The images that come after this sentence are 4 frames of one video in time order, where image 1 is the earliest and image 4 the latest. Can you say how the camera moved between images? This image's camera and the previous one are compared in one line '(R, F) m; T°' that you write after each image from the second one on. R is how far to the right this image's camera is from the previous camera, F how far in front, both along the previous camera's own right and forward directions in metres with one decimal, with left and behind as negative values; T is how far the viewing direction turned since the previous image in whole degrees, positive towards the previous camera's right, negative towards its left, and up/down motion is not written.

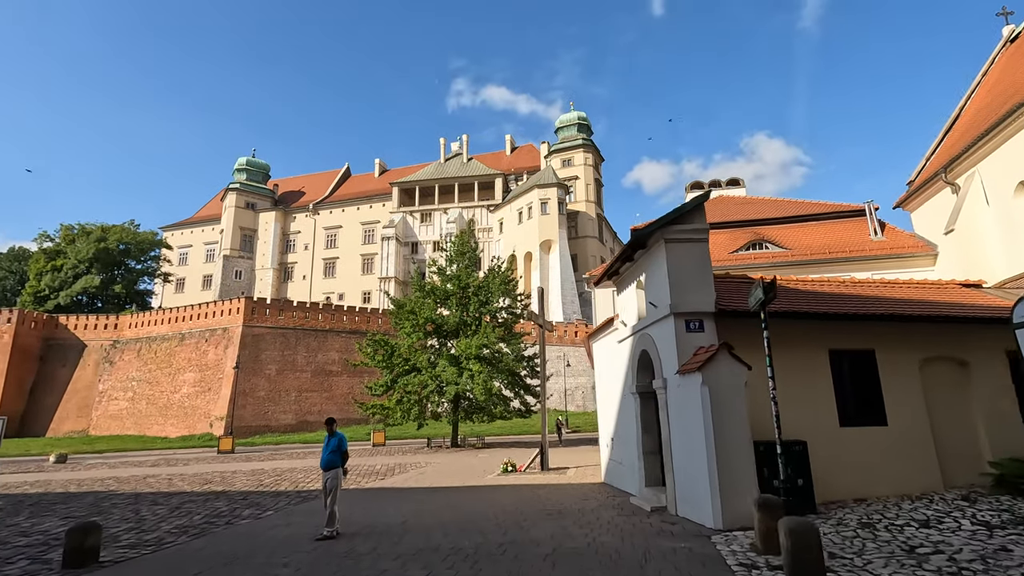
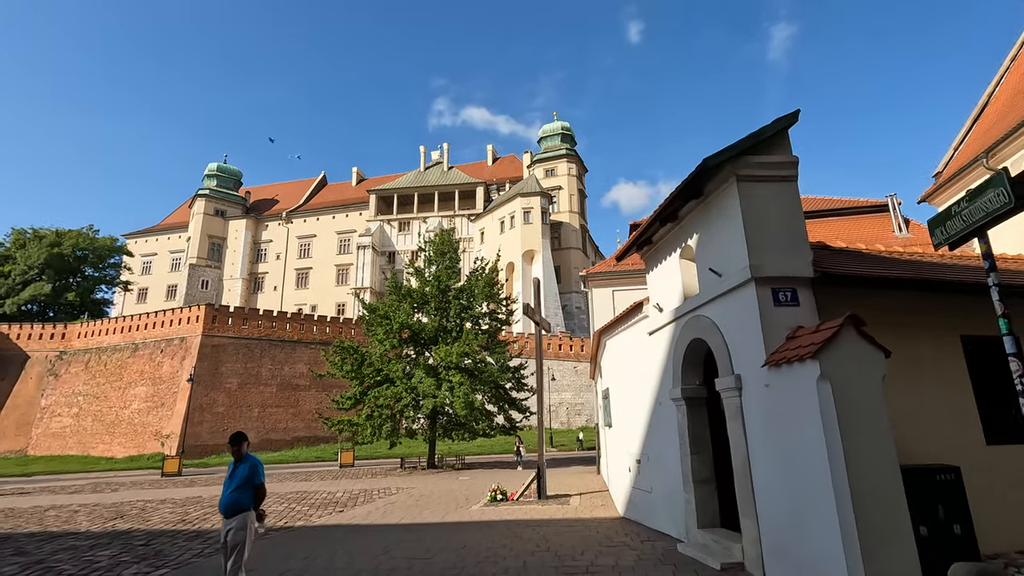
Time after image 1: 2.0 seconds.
(-0.3, +2.2) m; +2°
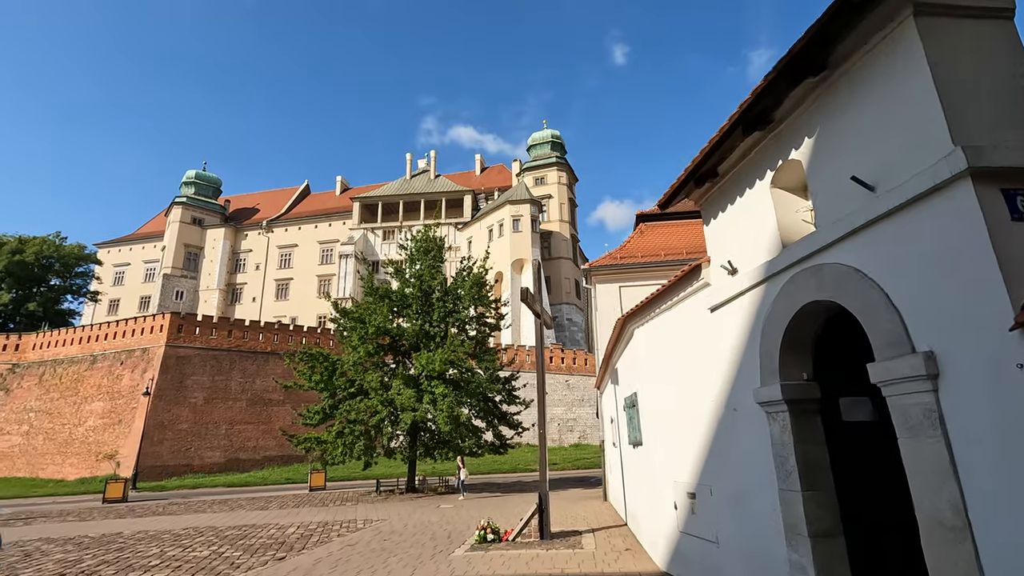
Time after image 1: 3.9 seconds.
(-0.1, +2.2) m; +1°
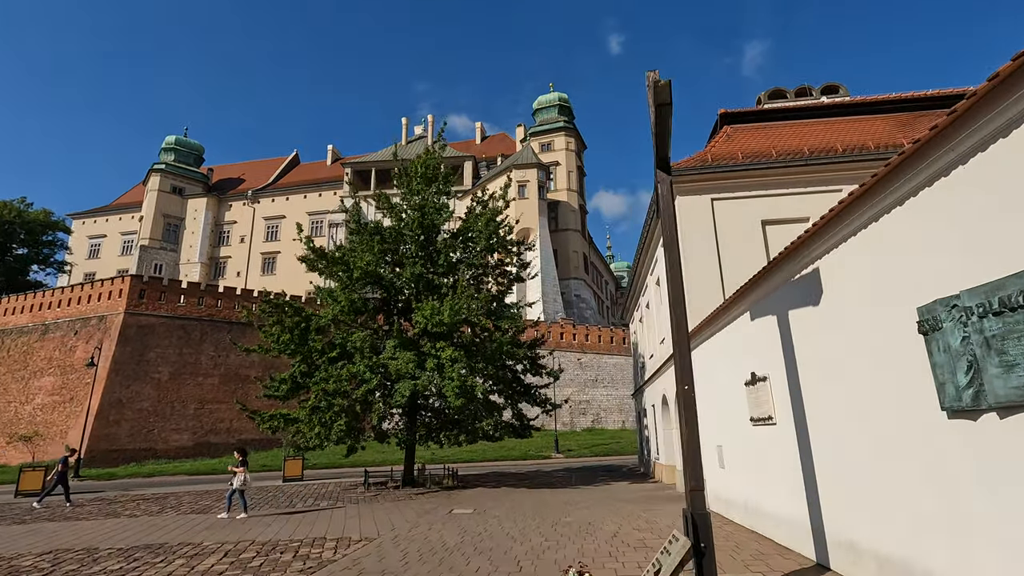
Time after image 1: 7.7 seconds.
(-0.9, +4.4) m; +1°
